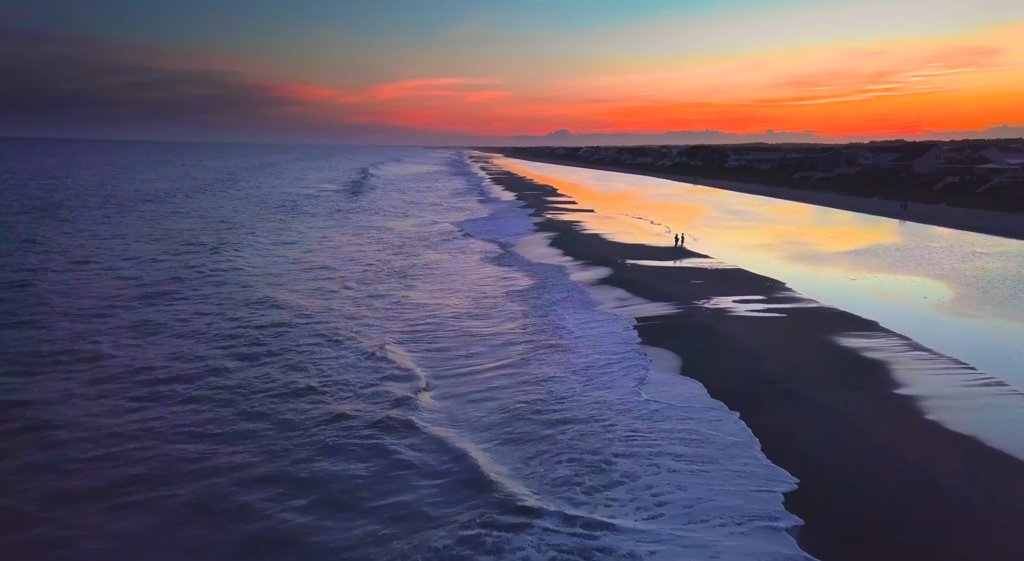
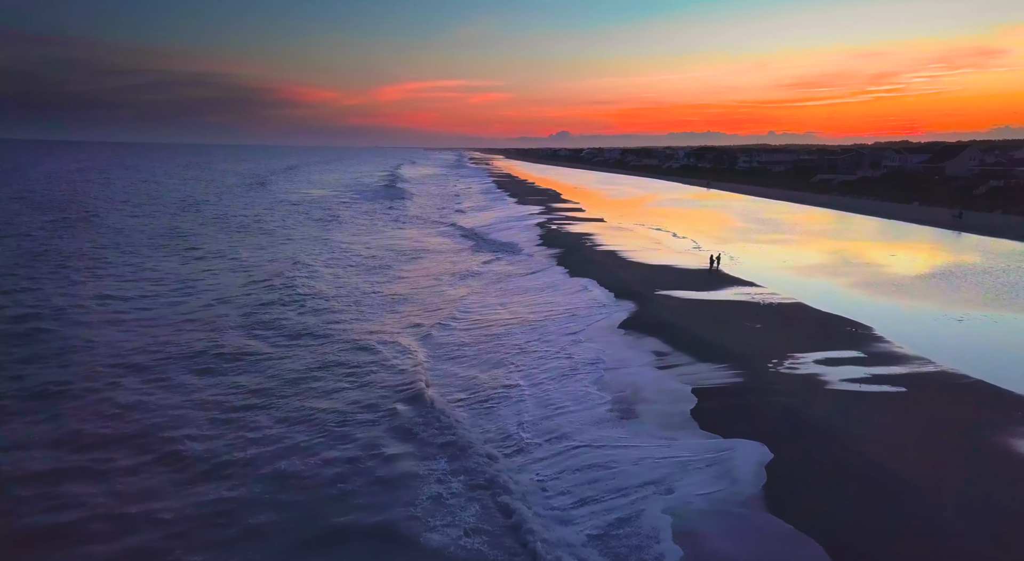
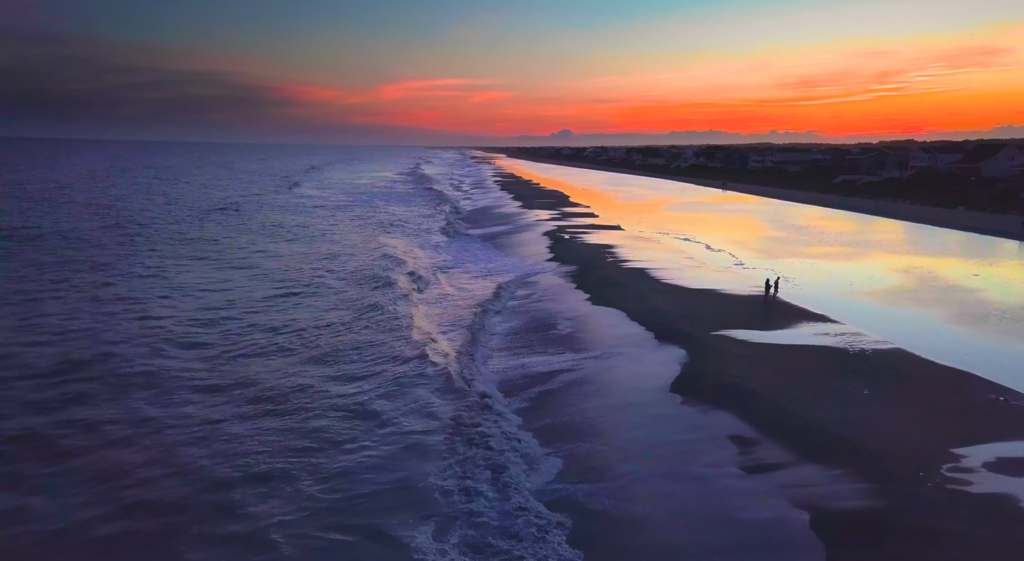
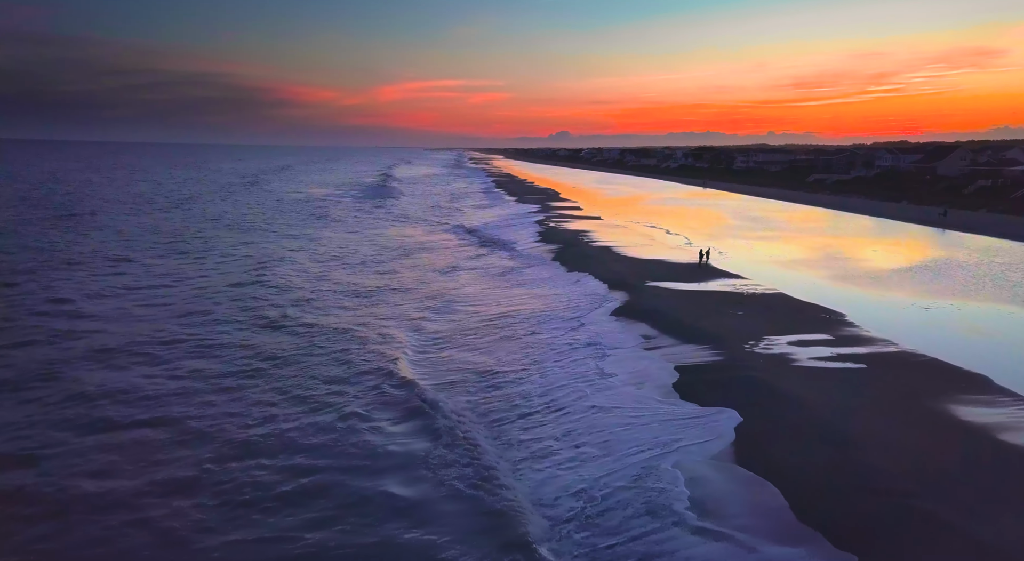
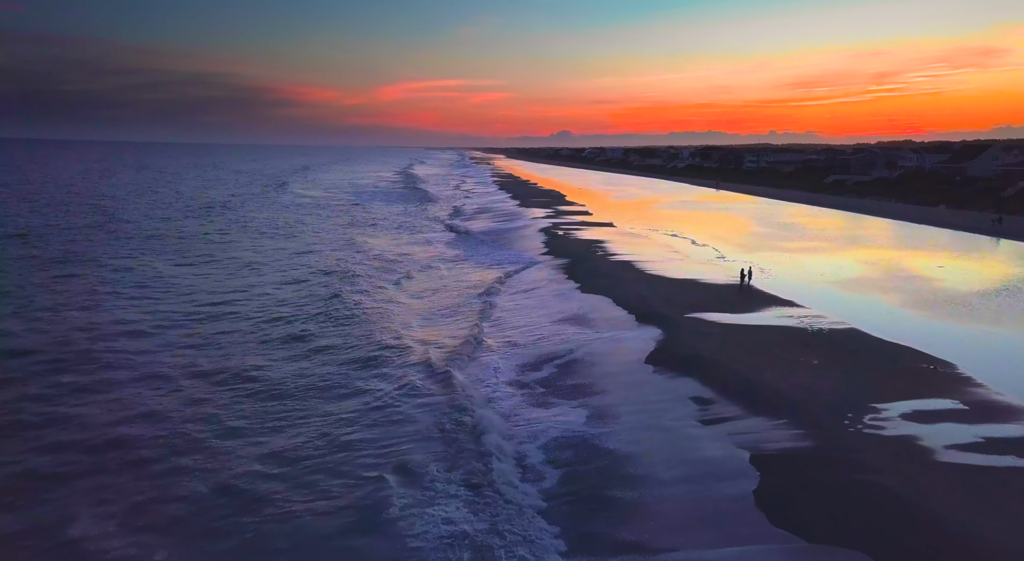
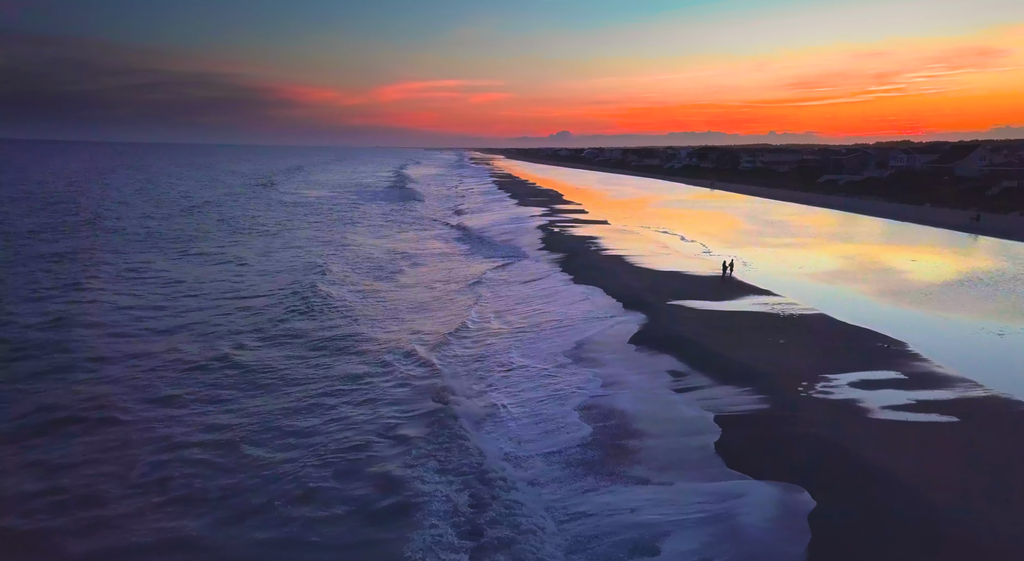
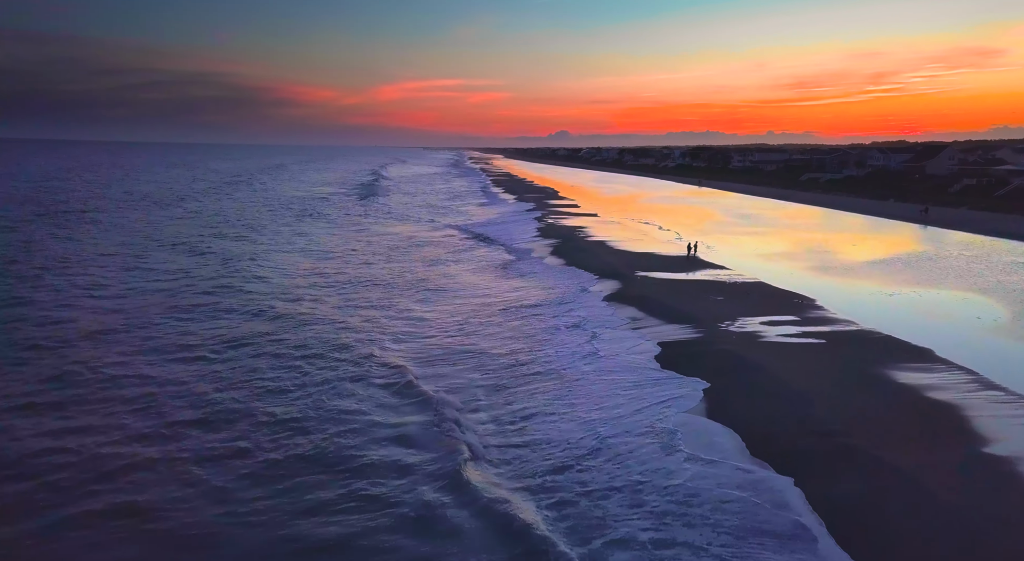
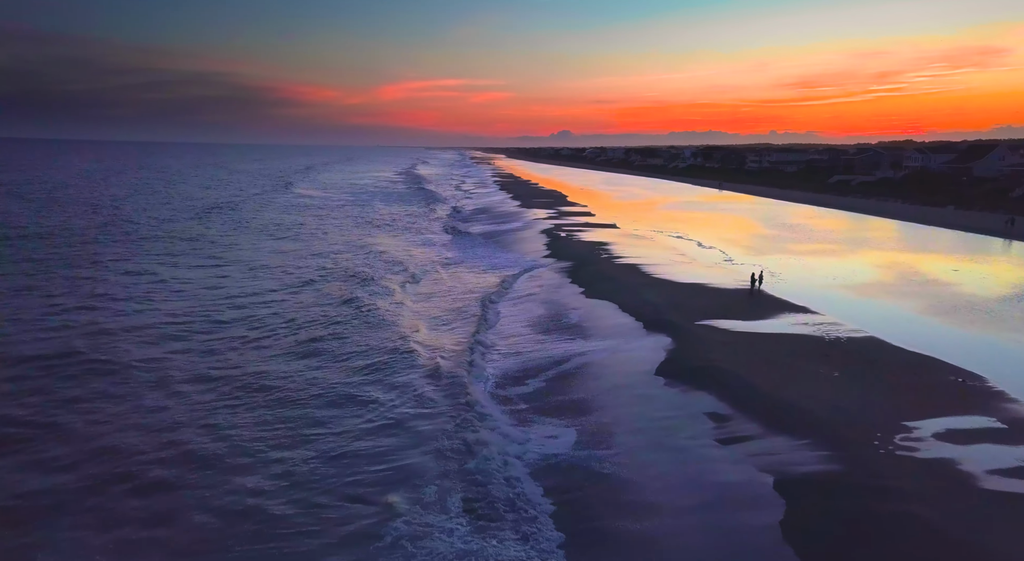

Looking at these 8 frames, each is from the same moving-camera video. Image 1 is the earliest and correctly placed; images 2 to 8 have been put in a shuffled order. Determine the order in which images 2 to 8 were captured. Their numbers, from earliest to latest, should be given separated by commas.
7, 4, 2, 6, 5, 8, 3
